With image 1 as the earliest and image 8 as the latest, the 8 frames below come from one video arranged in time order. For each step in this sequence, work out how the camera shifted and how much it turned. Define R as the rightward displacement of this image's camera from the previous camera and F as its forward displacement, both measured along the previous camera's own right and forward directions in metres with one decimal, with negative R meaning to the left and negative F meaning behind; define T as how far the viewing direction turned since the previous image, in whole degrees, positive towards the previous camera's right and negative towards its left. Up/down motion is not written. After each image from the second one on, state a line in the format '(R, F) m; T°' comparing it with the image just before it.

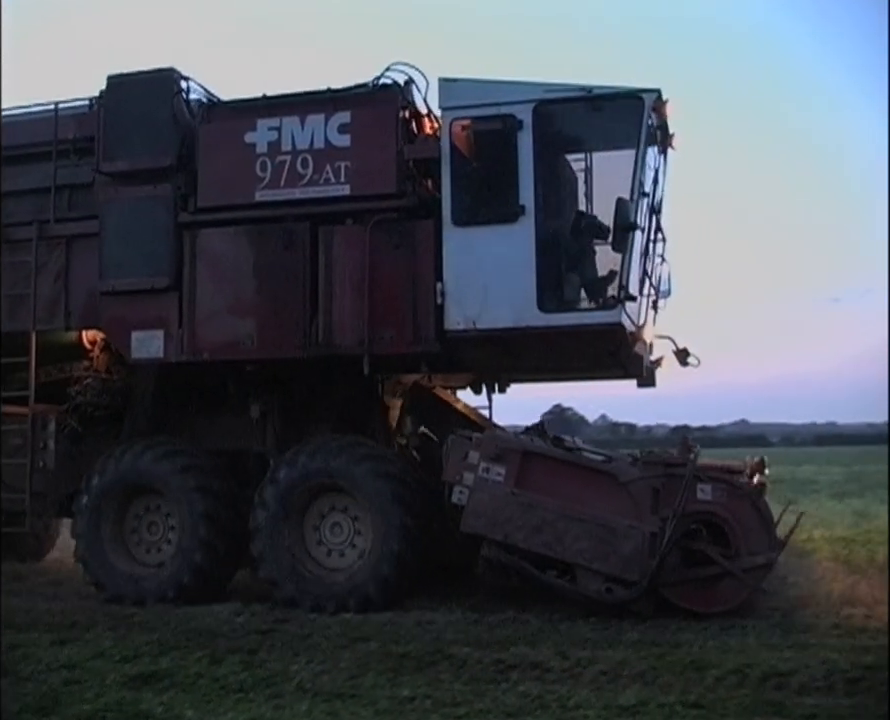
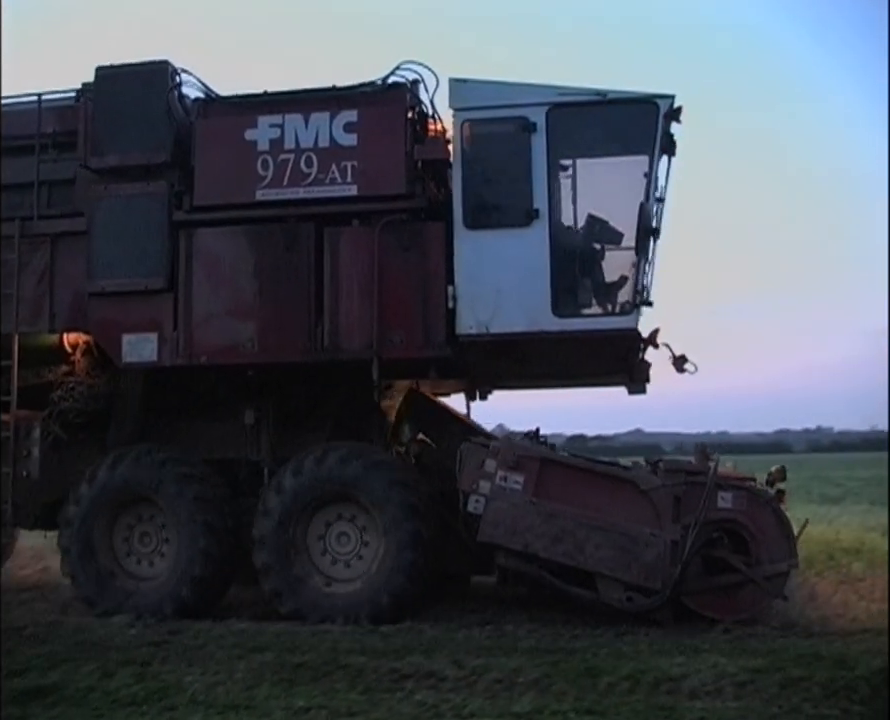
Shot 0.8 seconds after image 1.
(-0.9, +0.2) m; +5°
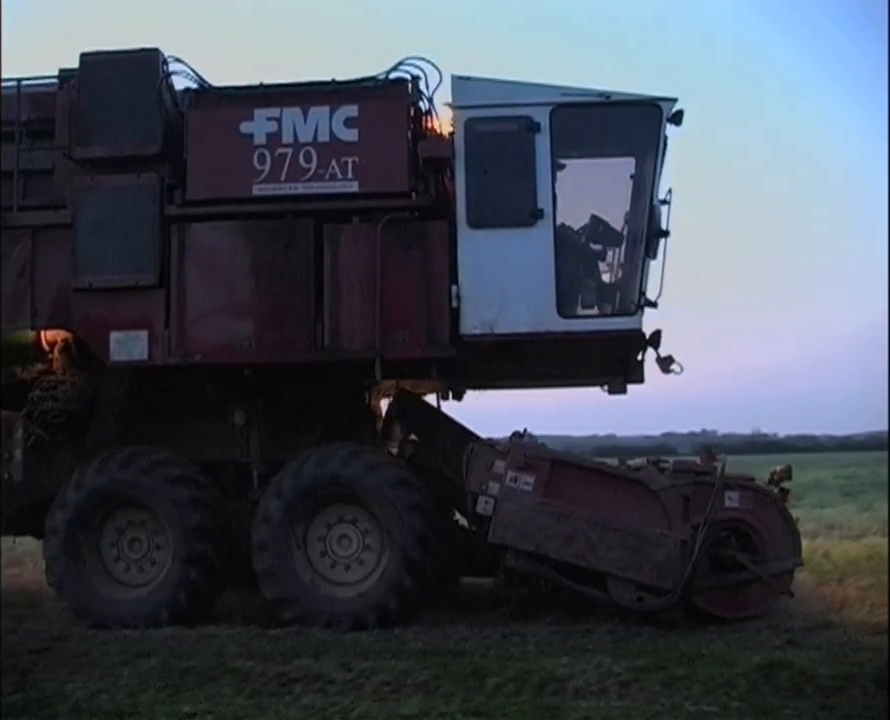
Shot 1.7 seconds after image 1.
(-0.9, +0.1) m; +6°
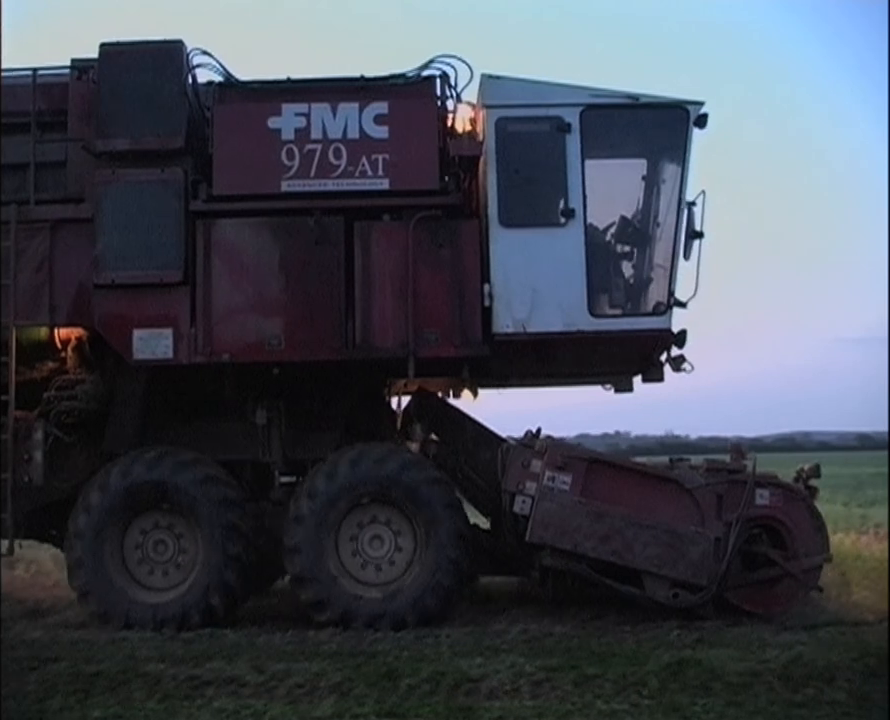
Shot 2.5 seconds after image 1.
(-0.9, +0.1) m; +5°
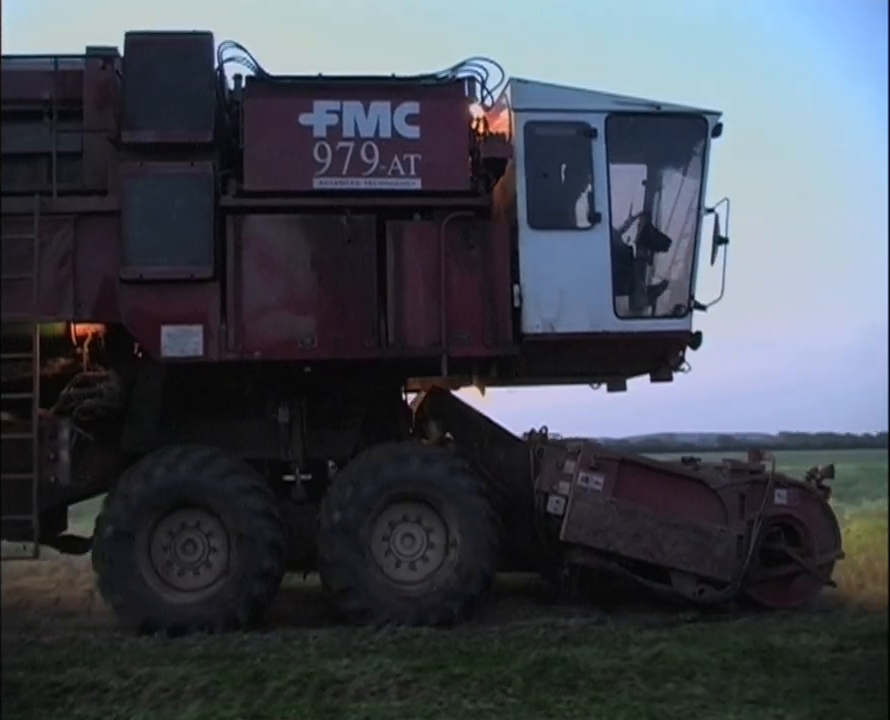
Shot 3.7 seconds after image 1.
(-1.2, 0.0) m; +7°
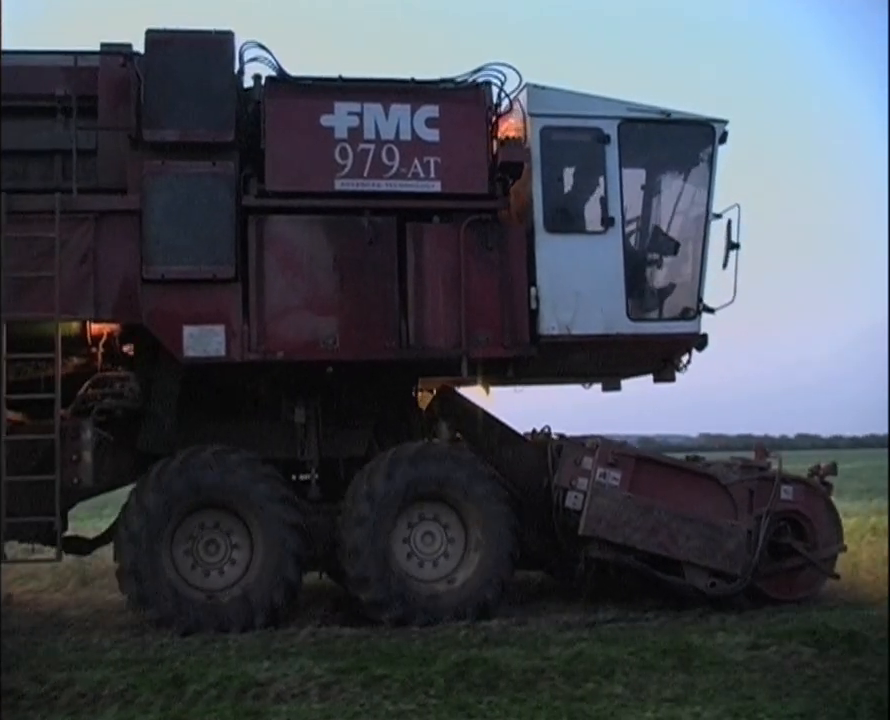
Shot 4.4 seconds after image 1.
(-0.7, -0.1) m; +4°
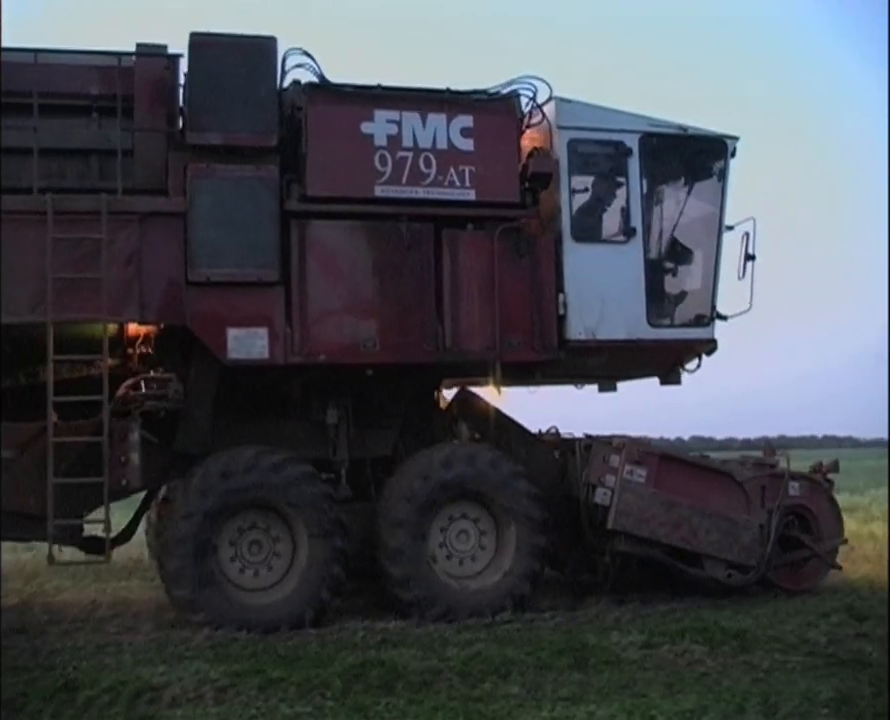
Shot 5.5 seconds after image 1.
(-1.0, -0.2) m; +5°
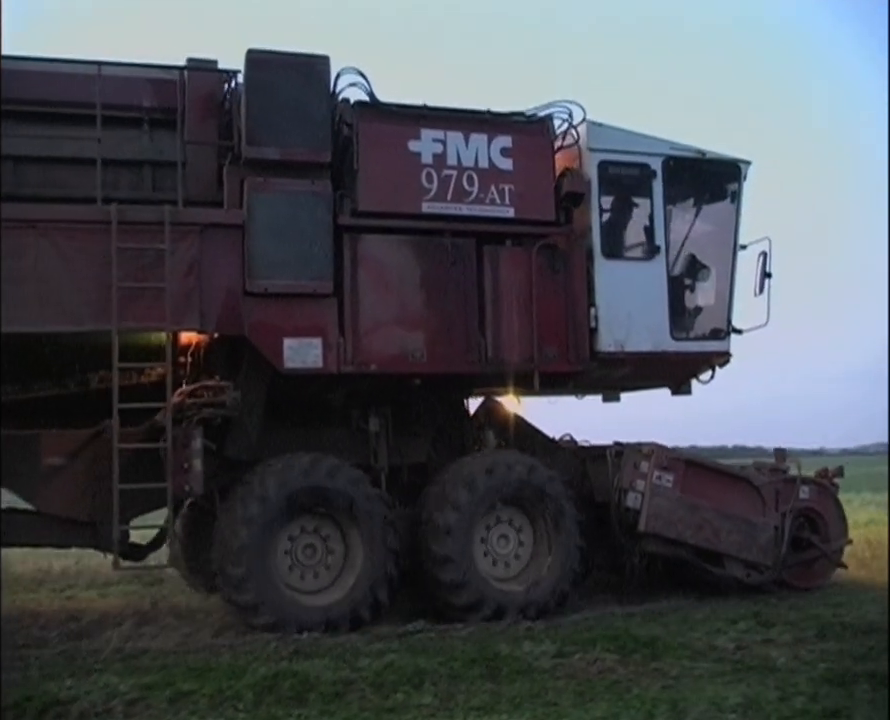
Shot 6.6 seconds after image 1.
(-1.0, -0.3) m; +5°
